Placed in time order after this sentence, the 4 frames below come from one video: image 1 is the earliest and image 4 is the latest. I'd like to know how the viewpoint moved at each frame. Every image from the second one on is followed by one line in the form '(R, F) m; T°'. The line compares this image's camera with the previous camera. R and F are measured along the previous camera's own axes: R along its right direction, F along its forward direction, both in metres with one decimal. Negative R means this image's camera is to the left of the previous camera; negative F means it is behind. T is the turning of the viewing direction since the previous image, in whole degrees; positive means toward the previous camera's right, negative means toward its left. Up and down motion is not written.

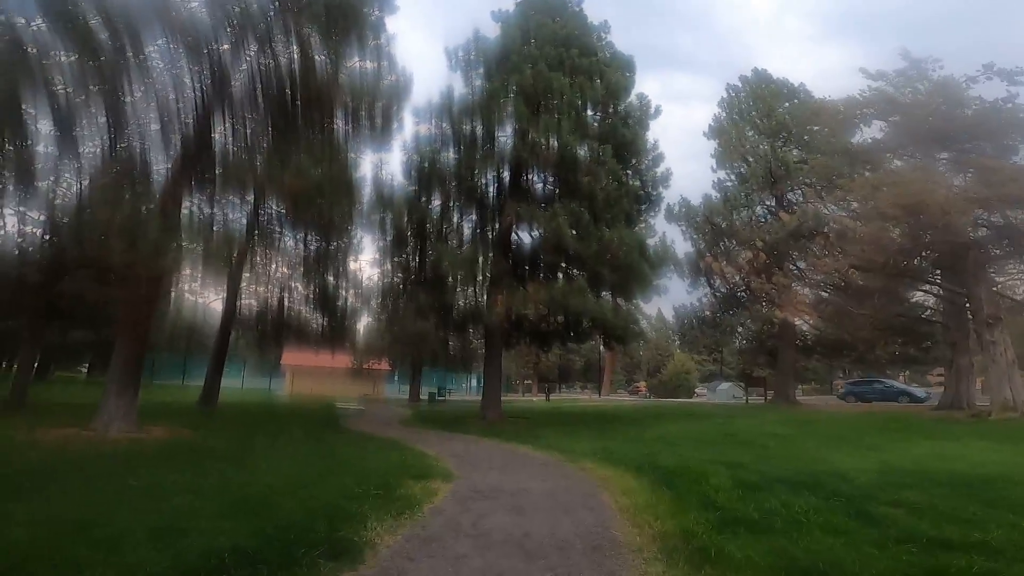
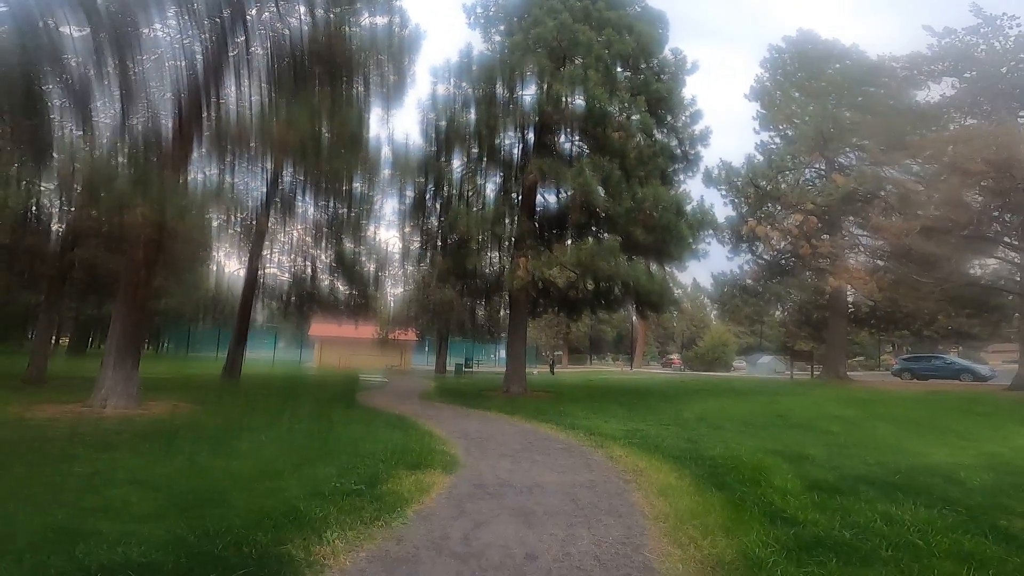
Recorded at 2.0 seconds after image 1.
(+0.2, +1.4) m; -3°
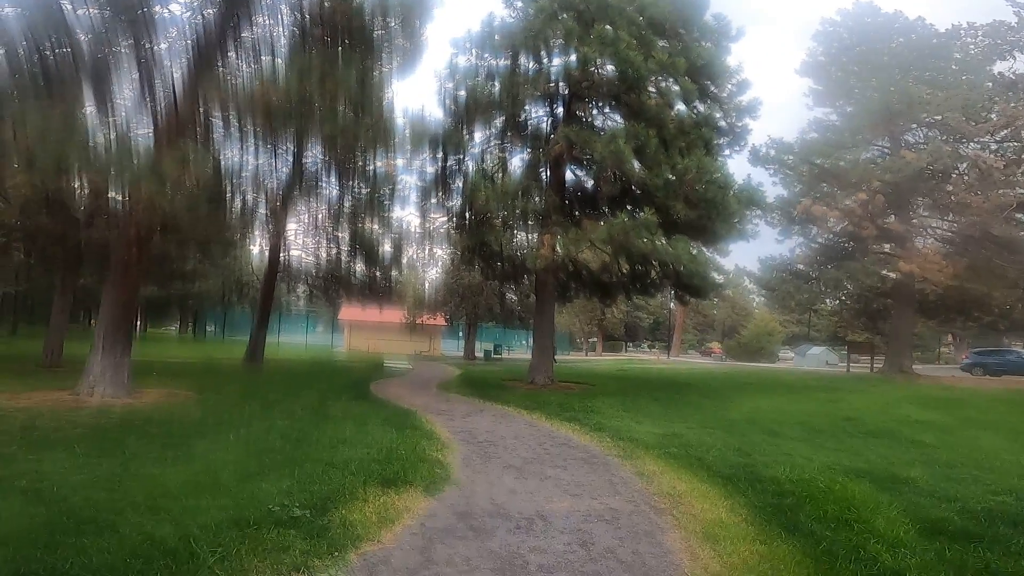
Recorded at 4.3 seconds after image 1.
(+0.3, +1.6) m; -3°
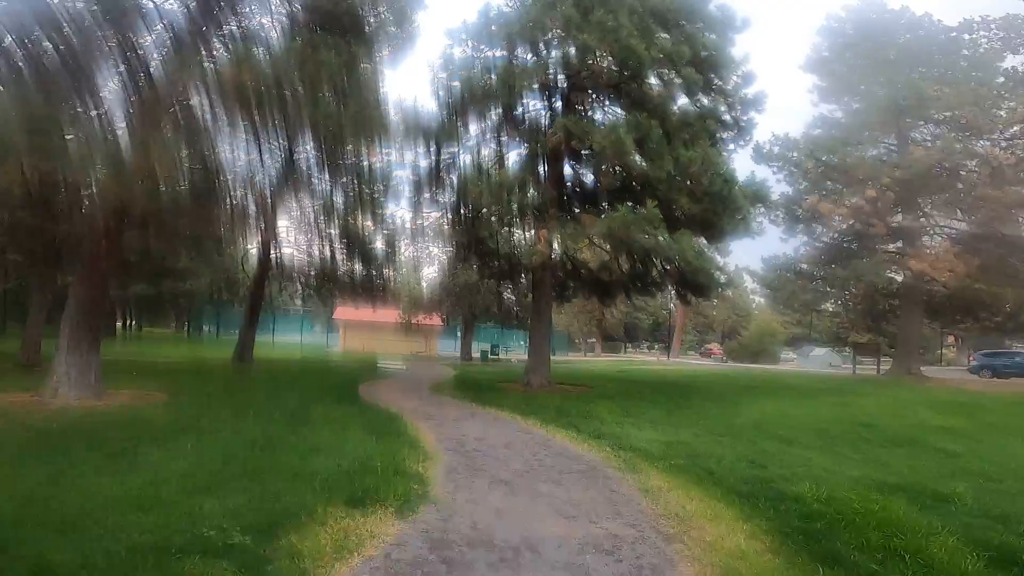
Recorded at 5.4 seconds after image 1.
(+0.1, +0.7) m; 0°
